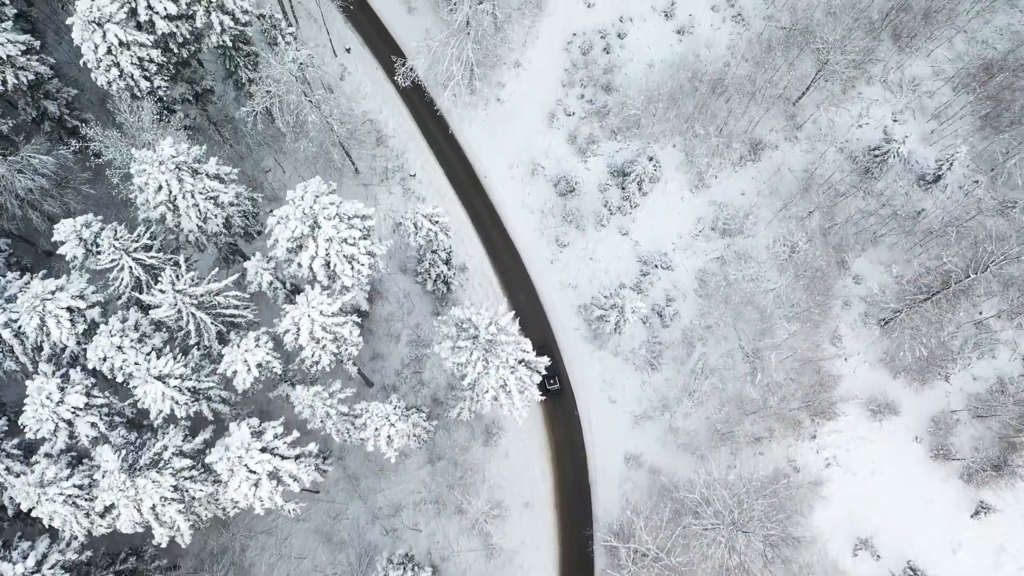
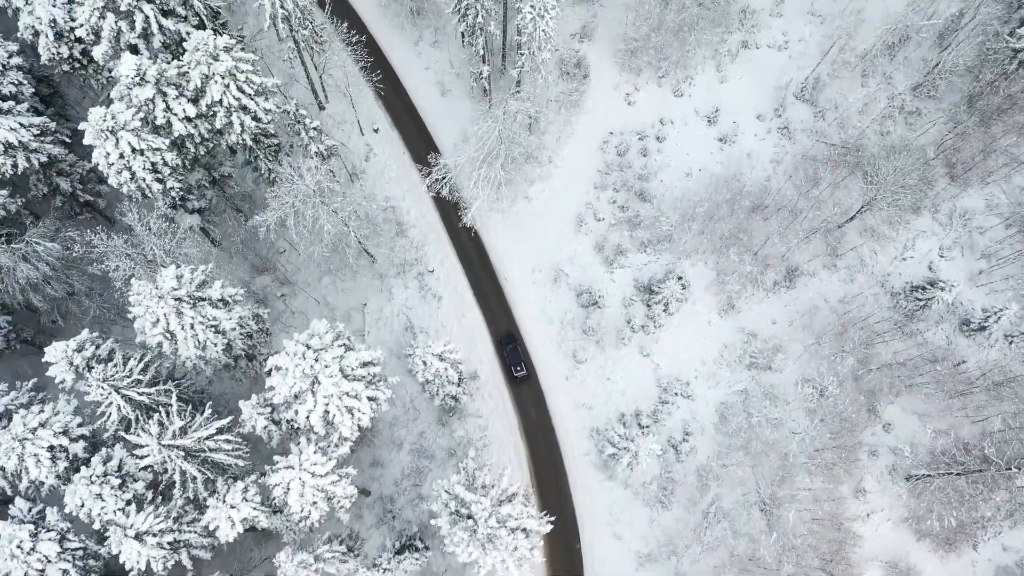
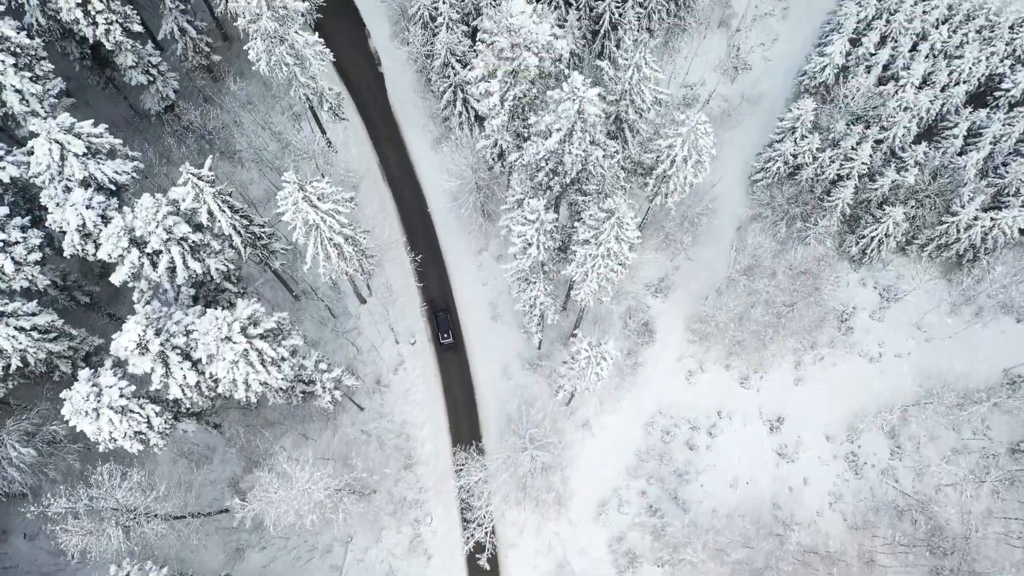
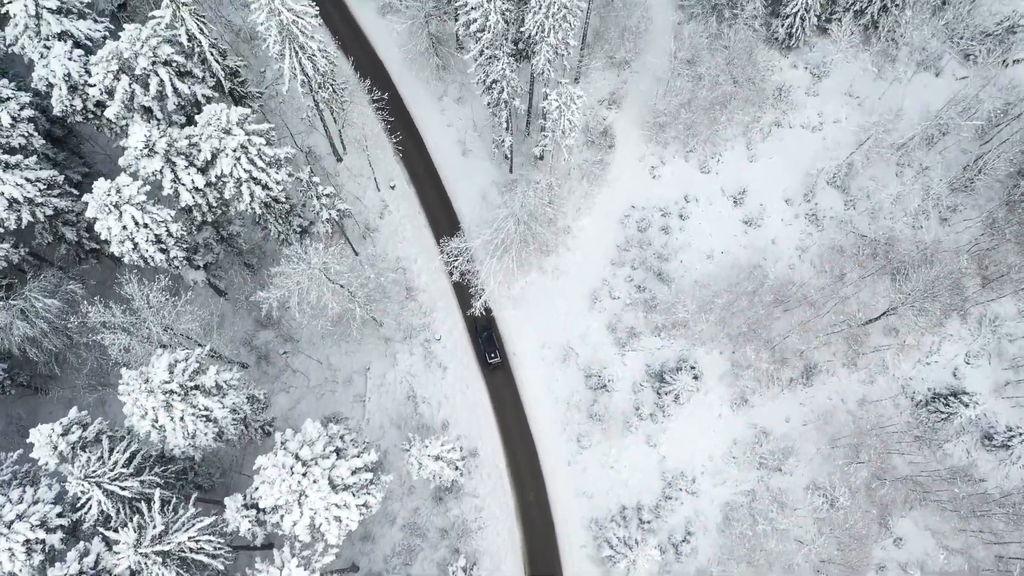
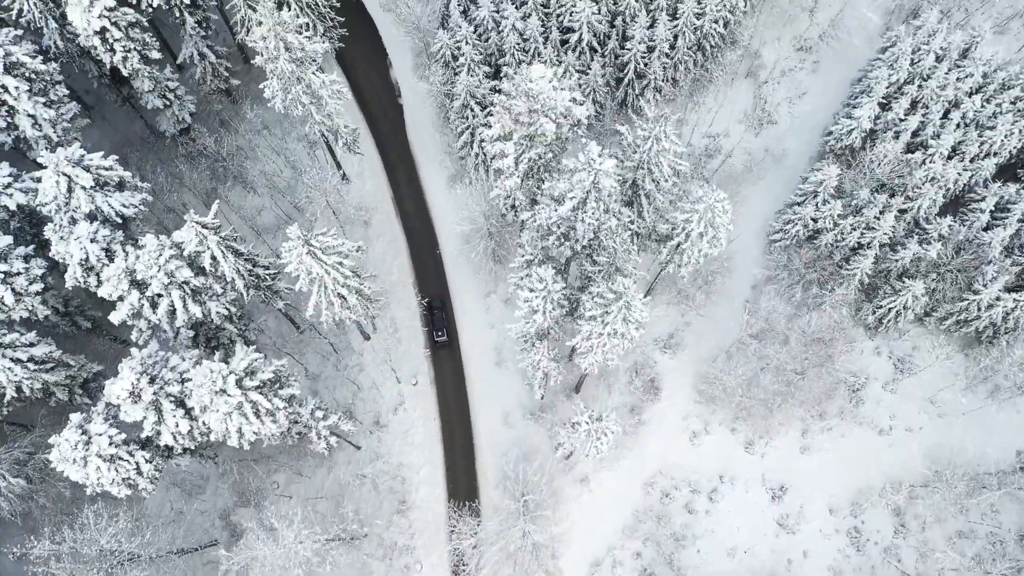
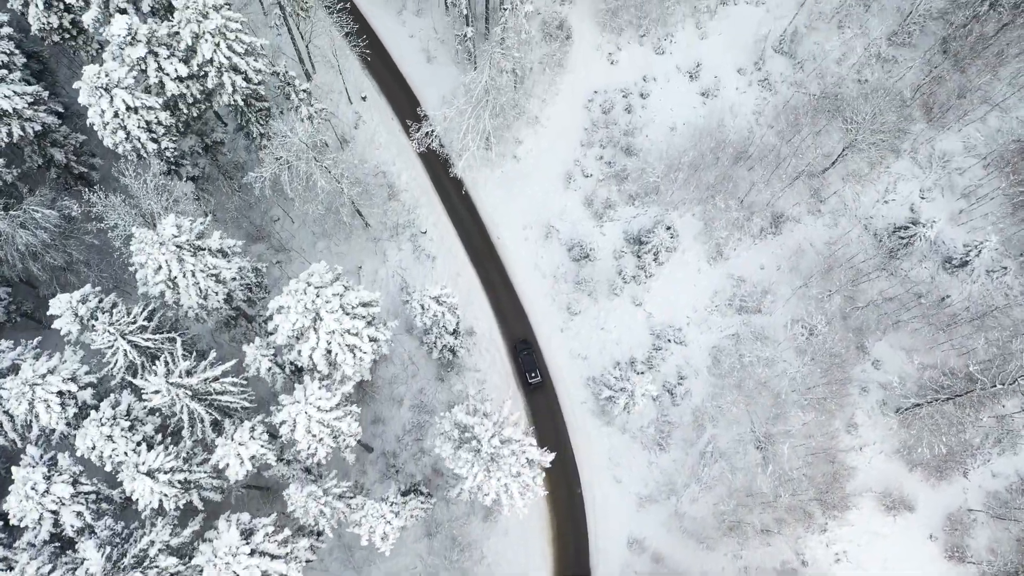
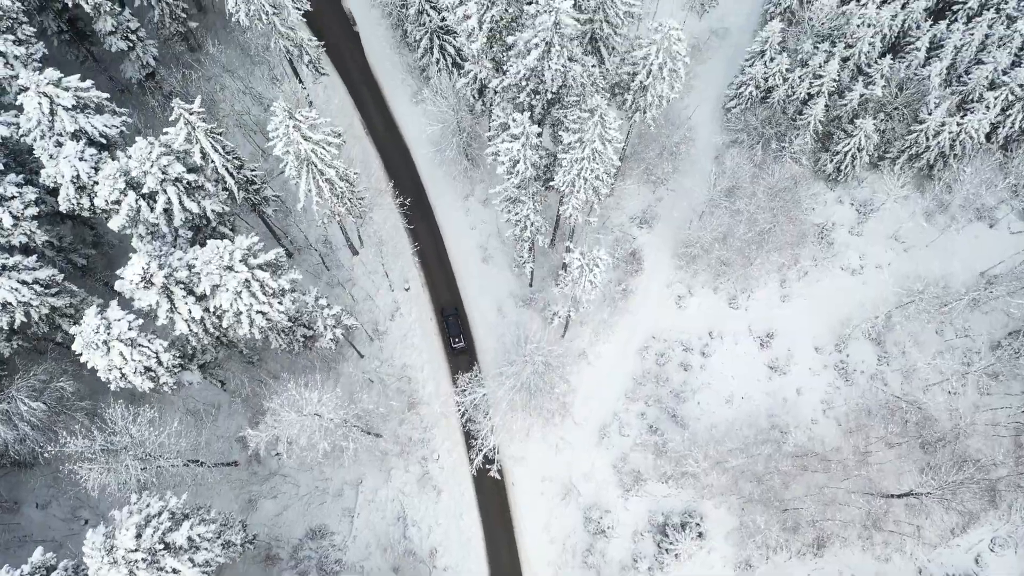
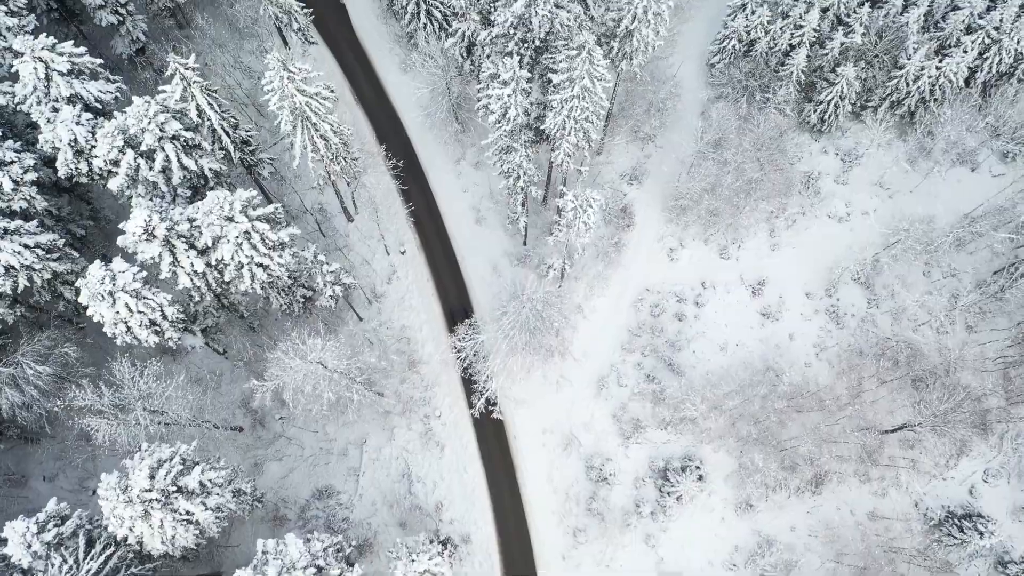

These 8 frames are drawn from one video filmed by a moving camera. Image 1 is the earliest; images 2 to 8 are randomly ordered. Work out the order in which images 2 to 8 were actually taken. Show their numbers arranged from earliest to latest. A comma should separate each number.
6, 2, 4, 8, 7, 3, 5
